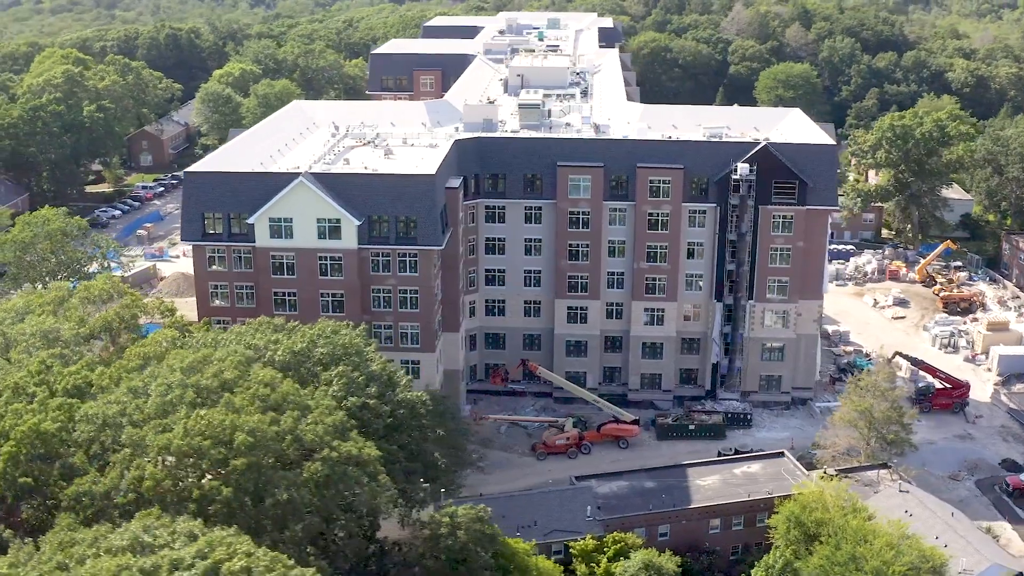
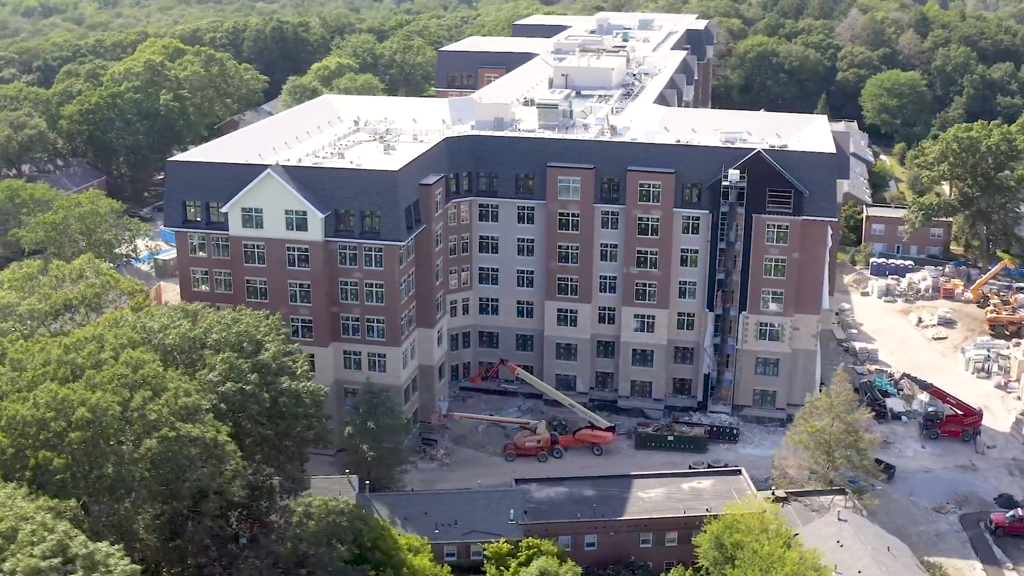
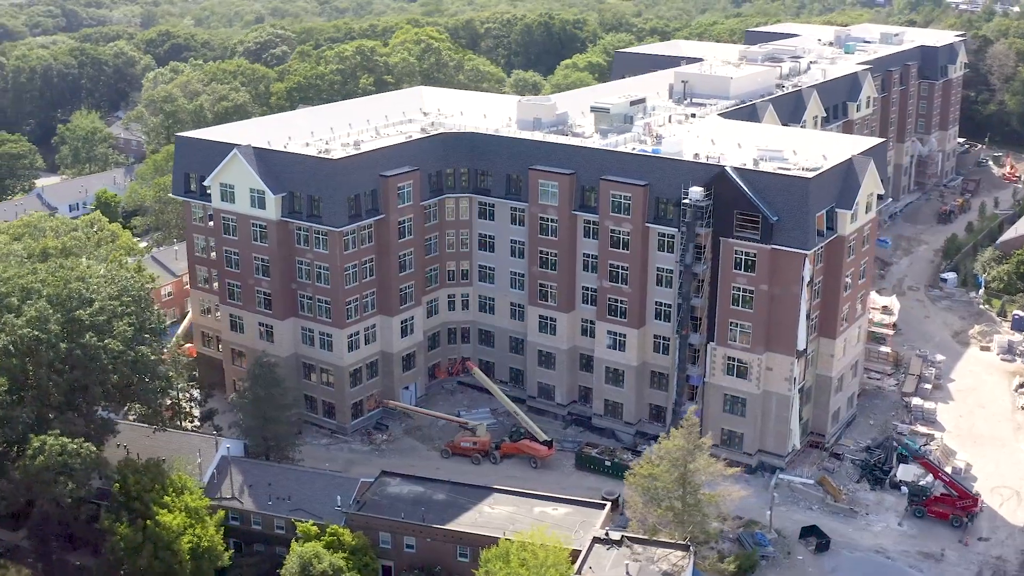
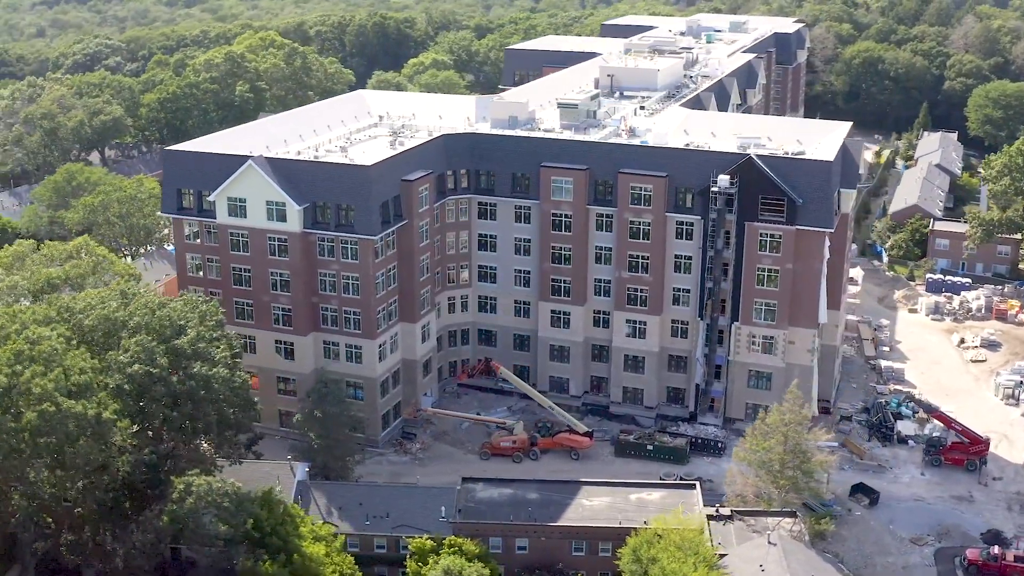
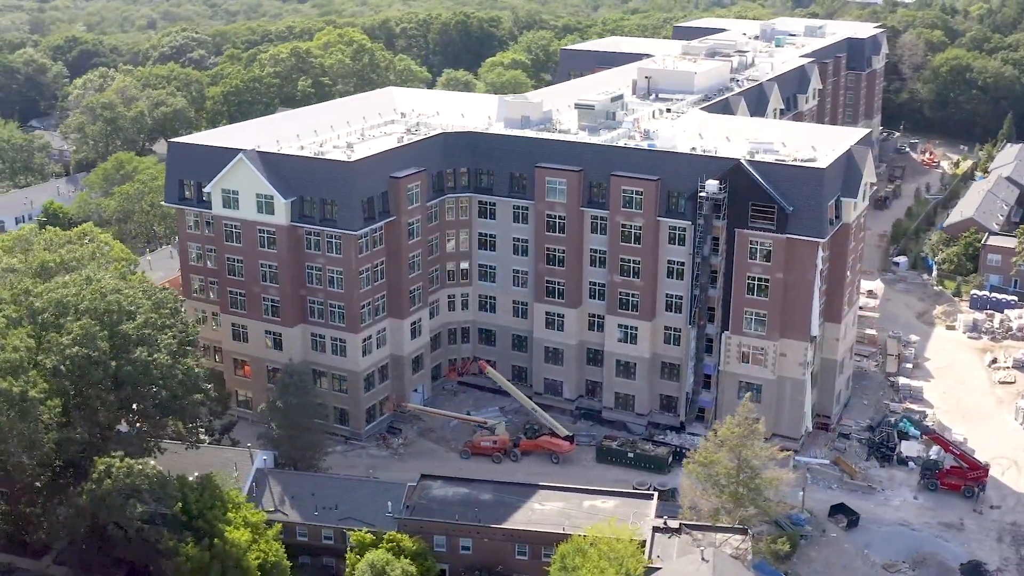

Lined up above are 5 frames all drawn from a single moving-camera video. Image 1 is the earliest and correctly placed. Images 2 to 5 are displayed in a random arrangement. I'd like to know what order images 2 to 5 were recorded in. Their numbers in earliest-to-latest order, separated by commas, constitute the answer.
2, 4, 5, 3
